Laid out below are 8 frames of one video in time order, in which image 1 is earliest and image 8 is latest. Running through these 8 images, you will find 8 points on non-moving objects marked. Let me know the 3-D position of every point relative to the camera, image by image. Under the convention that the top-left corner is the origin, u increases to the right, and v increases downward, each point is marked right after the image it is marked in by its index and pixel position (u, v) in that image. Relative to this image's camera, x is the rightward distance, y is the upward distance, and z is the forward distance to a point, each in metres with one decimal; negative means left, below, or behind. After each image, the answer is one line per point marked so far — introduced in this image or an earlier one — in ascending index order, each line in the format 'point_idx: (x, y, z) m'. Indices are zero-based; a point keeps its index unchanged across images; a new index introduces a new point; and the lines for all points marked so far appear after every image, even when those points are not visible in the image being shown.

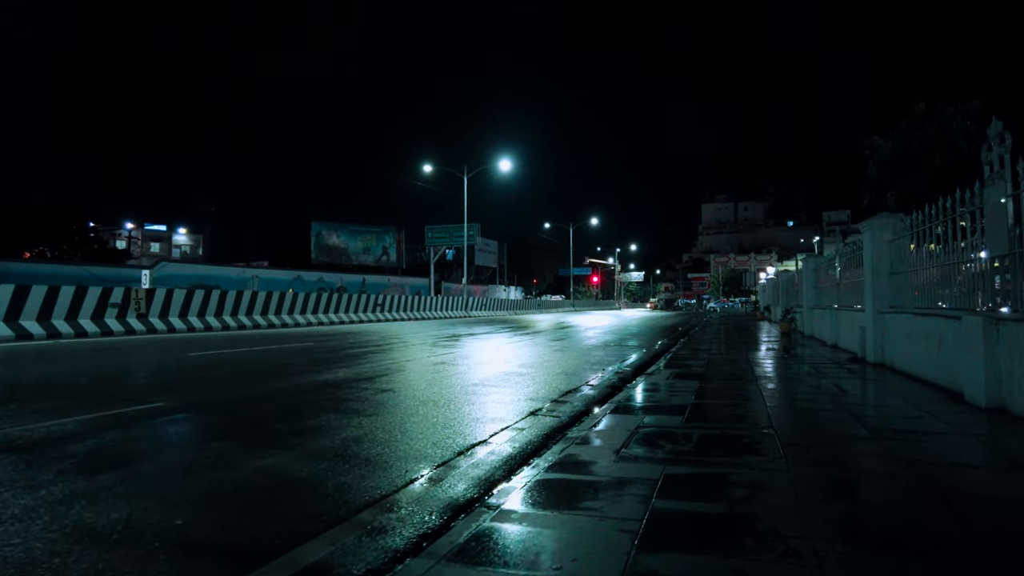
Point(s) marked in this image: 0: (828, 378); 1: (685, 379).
0: (+5.1, -1.4, +10.6) m
1: (+2.8, -1.3, +10.0) m
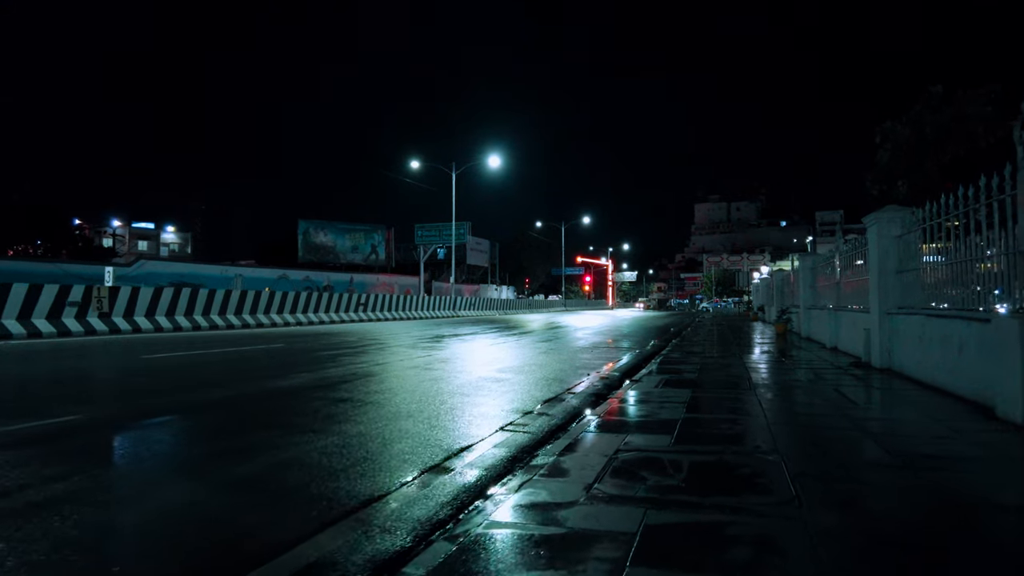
0: (+4.8, -1.4, +9.8) m
1: (+2.4, -1.2, +9.2) m
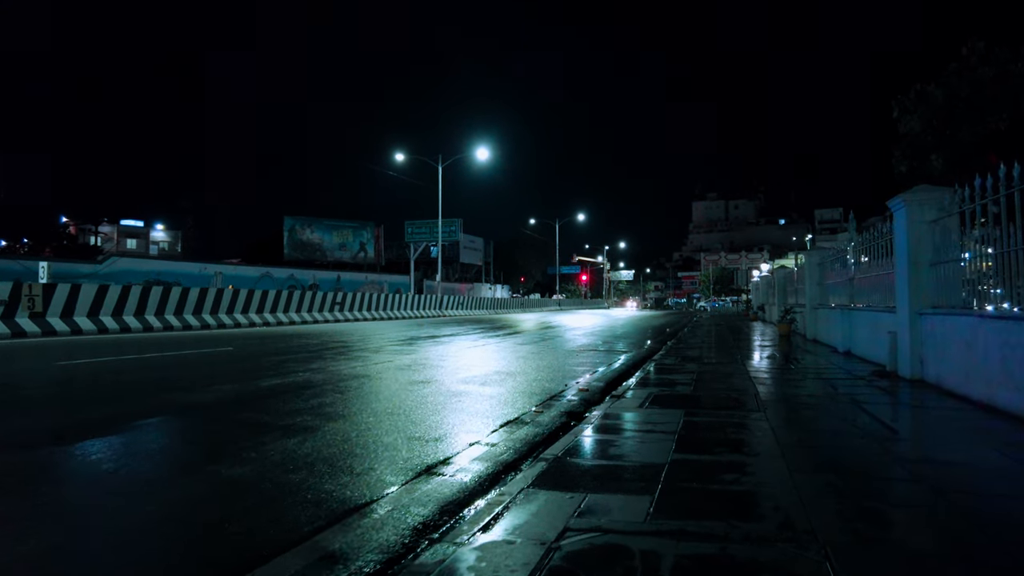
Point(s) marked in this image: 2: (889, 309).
0: (+4.3, -1.3, +8.3) m
1: (+1.9, -1.2, +7.7) m
2: (+5.5, -0.3, +9.5) m
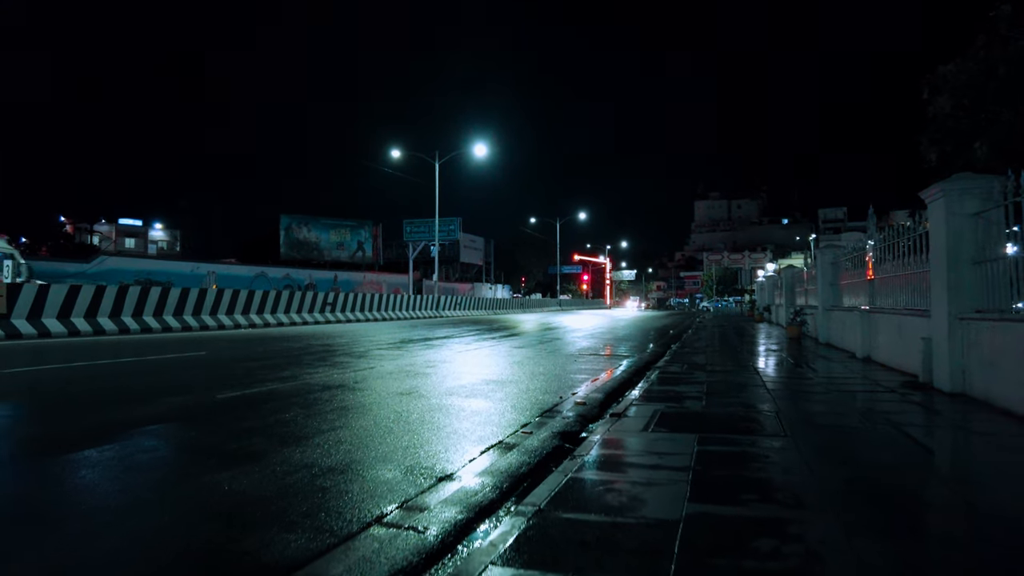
0: (+4.2, -1.3, +7.4) m
1: (+1.8, -1.2, +6.8) m
2: (+5.4, -0.3, +8.6) m
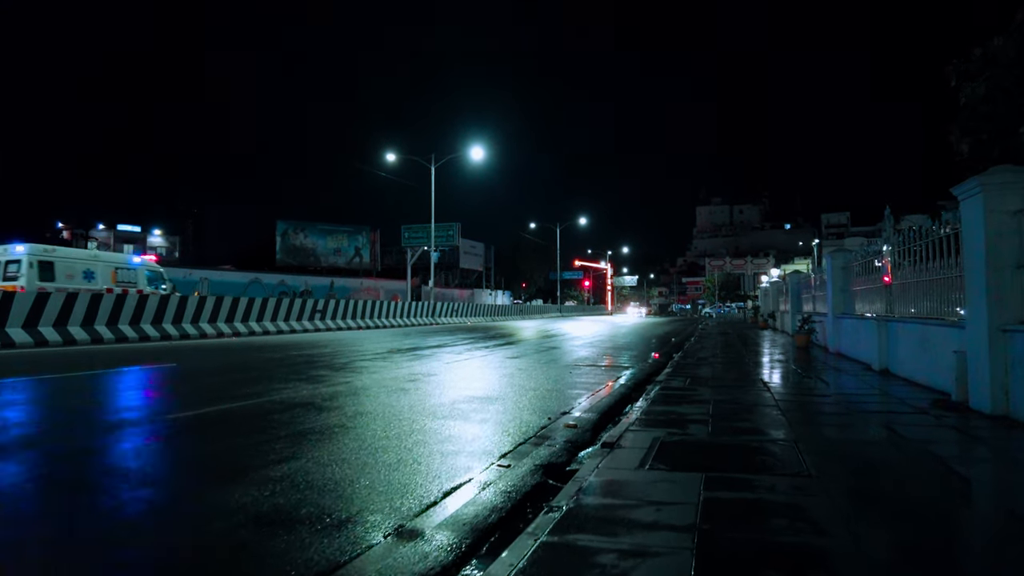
0: (+4.0, -1.4, +6.6) m
1: (+1.6, -1.3, +6.0) m
2: (+5.2, -0.4, +7.8) m
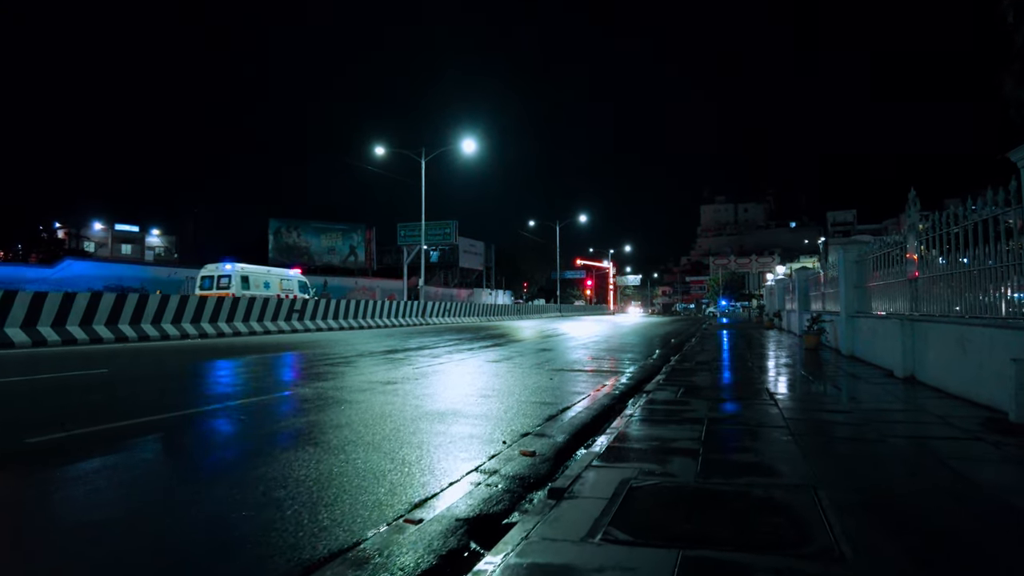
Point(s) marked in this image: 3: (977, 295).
0: (+3.5, -1.3, +5.2) m
1: (+1.2, -1.2, +4.6) m
2: (+4.7, -0.3, +6.4) m
3: (+5.2, -0.1, +7.6) m
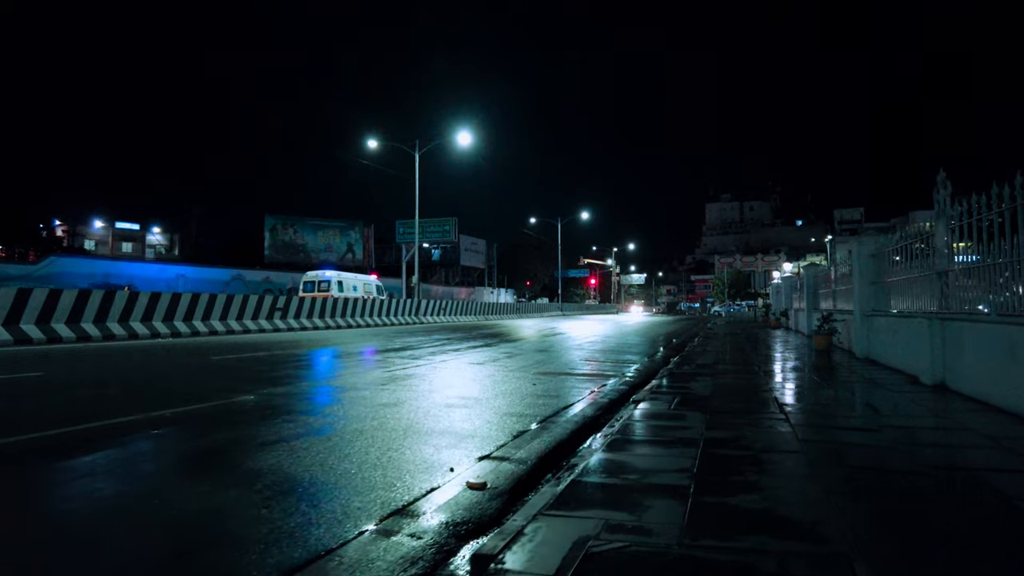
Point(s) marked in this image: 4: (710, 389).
0: (+3.2, -1.3, +4.1) m
1: (+0.8, -1.2, +3.6) m
2: (+4.4, -0.3, +5.3) m
3: (+4.9, 0.0, +6.5) m
4: (+2.8, -1.4, +9.2) m
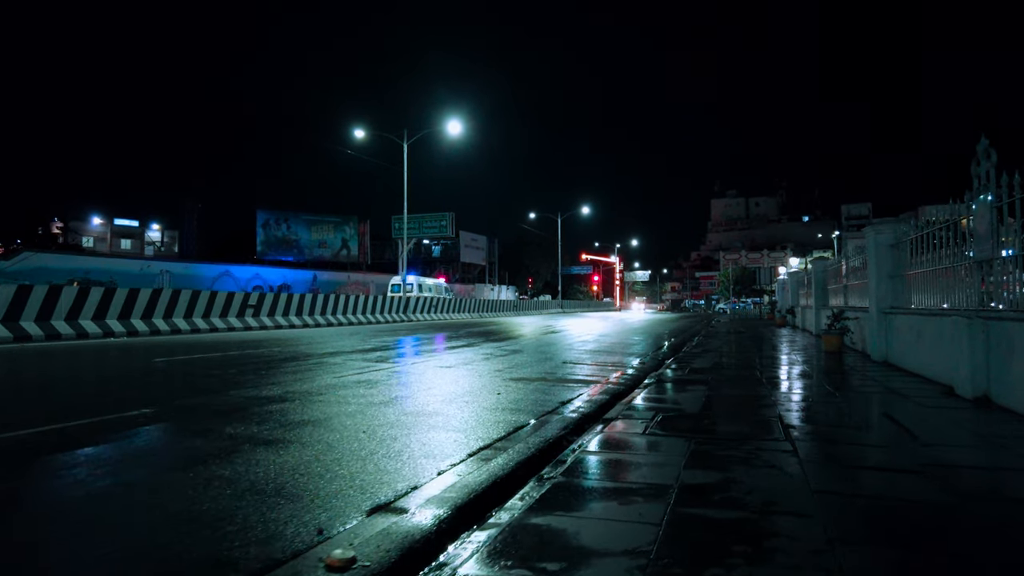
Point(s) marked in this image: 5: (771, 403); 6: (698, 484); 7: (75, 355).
0: (+2.6, -1.2, +2.8) m
1: (+0.3, -1.1, +2.2) m
2: (+3.9, -0.2, +3.9) m
3: (+4.3, +0.1, +5.1) m
4: (+2.3, -1.3, +7.8) m
5: (+3.0, -1.3, +7.6) m
6: (+1.1, -1.2, +4.1) m
7: (-10.2, -1.5, +14.9) m
